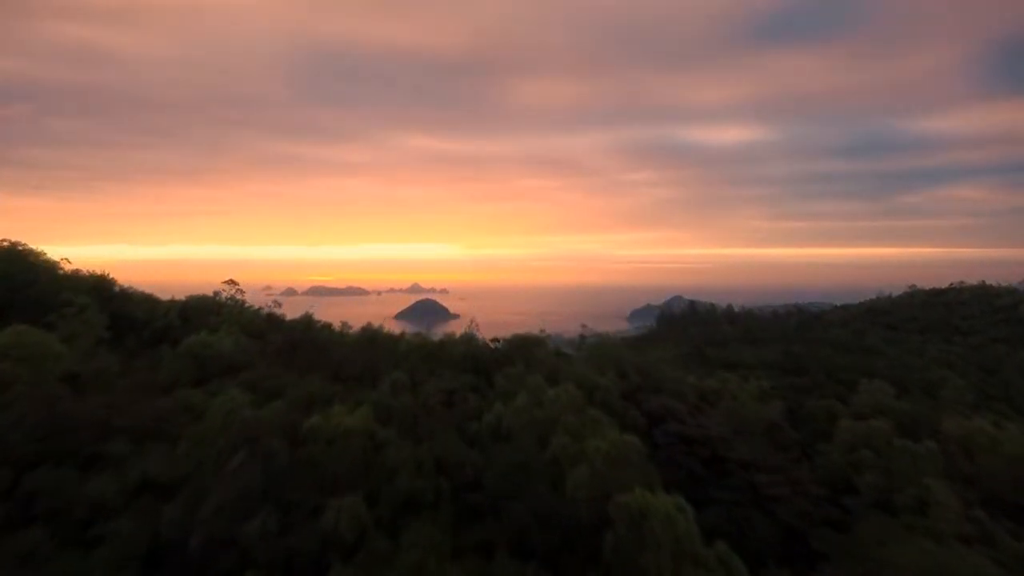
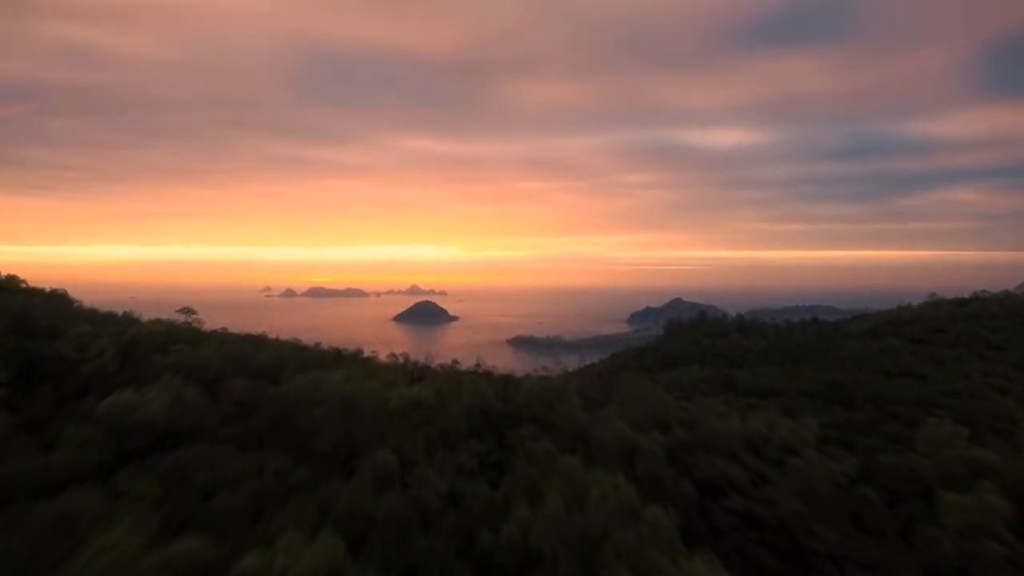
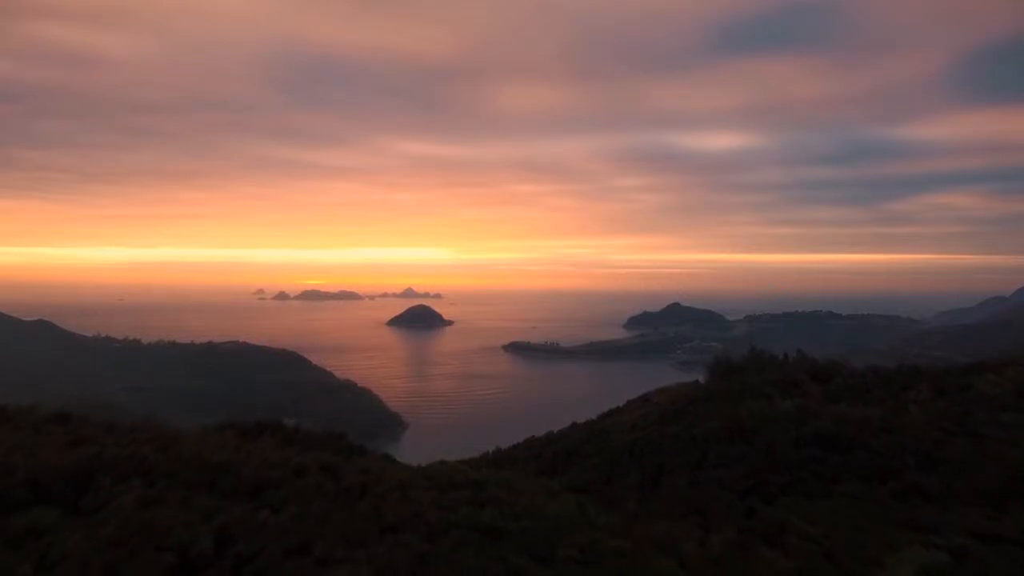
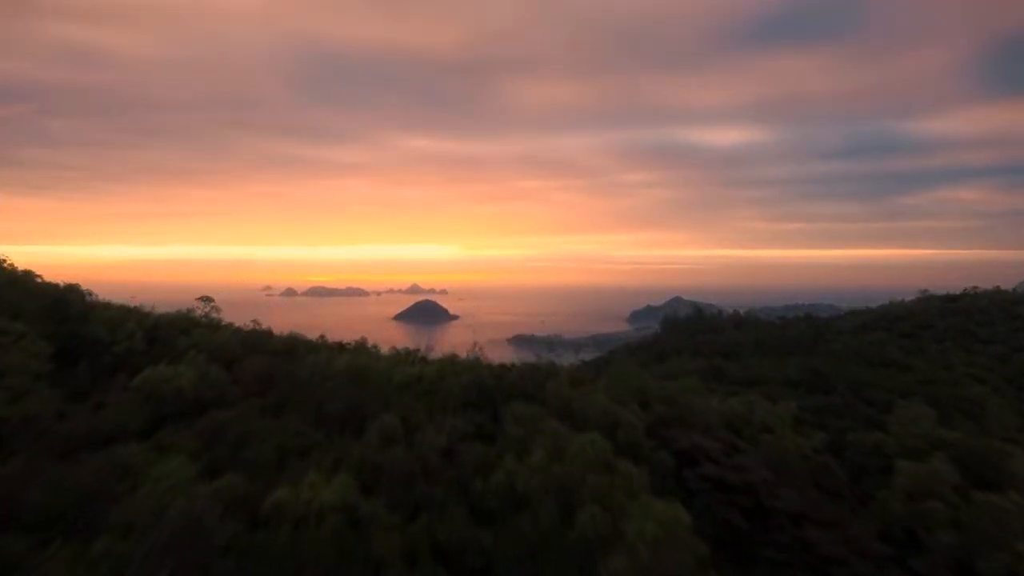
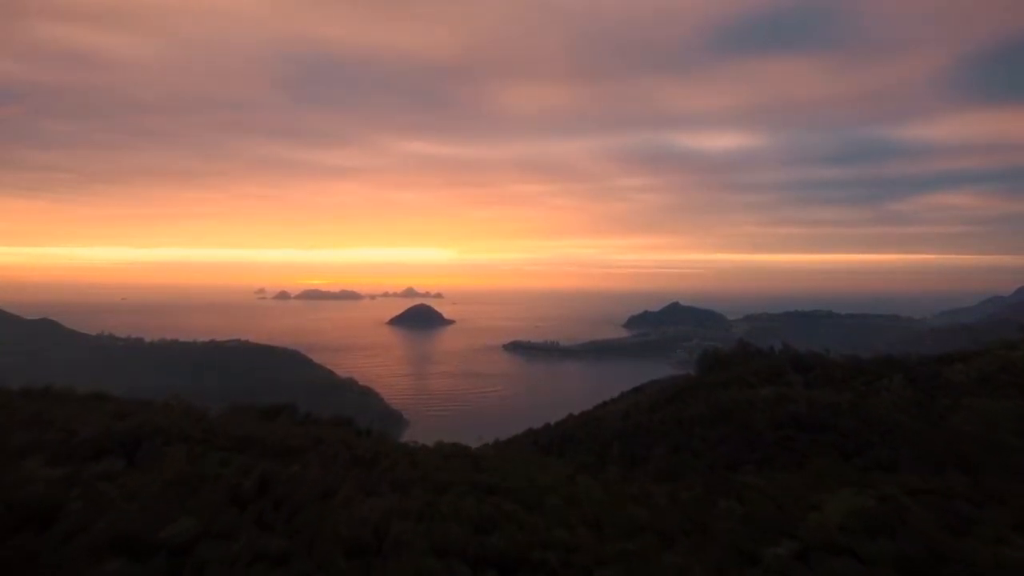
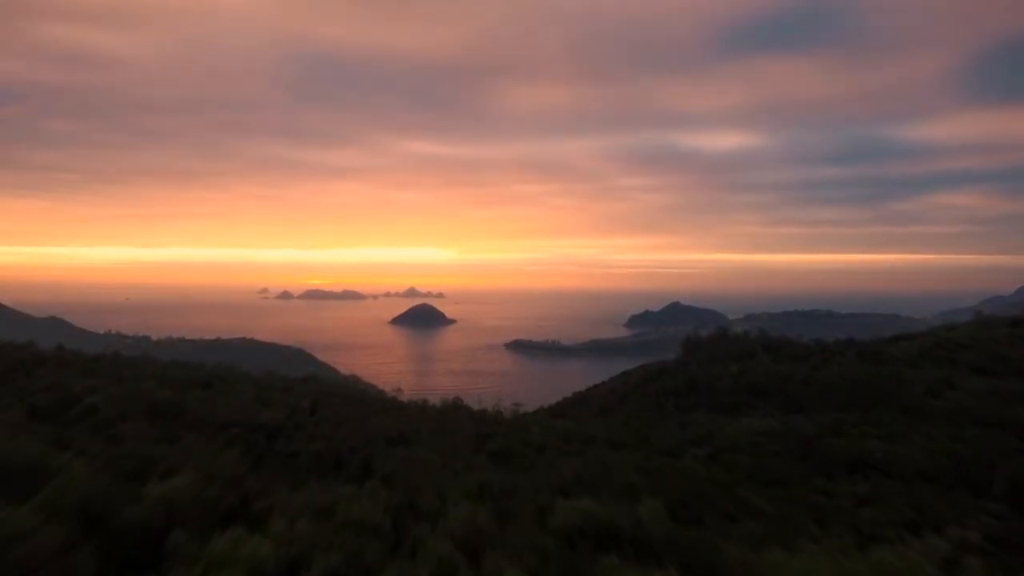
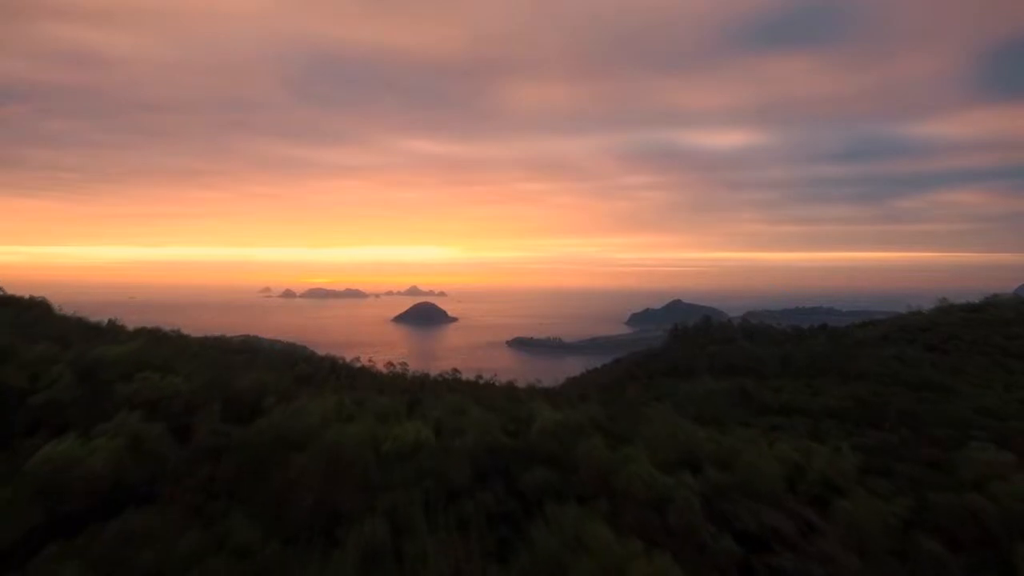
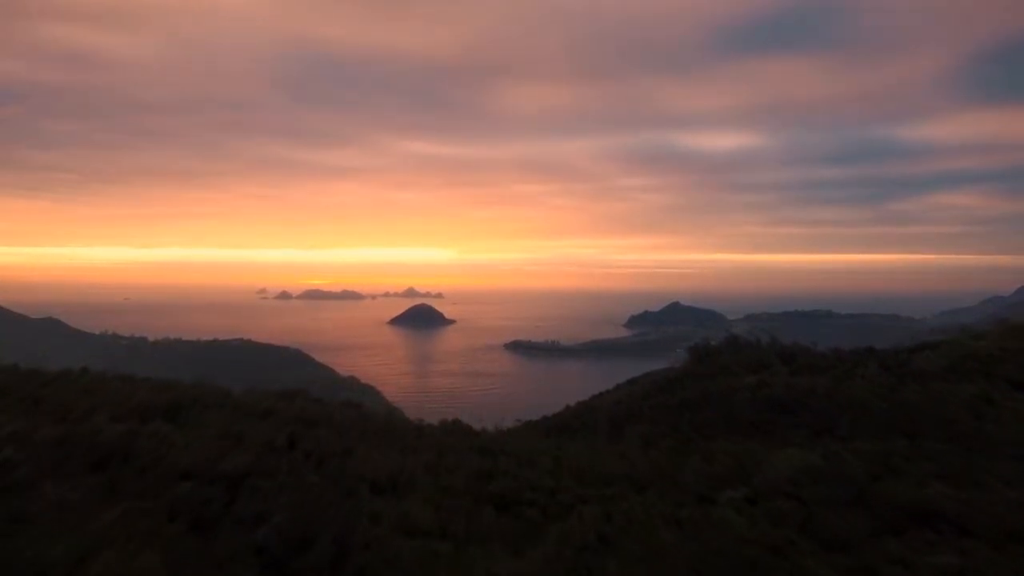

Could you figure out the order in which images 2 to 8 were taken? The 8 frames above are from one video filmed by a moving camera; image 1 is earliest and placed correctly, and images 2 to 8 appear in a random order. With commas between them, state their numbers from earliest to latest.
4, 2, 7, 6, 8, 5, 3
